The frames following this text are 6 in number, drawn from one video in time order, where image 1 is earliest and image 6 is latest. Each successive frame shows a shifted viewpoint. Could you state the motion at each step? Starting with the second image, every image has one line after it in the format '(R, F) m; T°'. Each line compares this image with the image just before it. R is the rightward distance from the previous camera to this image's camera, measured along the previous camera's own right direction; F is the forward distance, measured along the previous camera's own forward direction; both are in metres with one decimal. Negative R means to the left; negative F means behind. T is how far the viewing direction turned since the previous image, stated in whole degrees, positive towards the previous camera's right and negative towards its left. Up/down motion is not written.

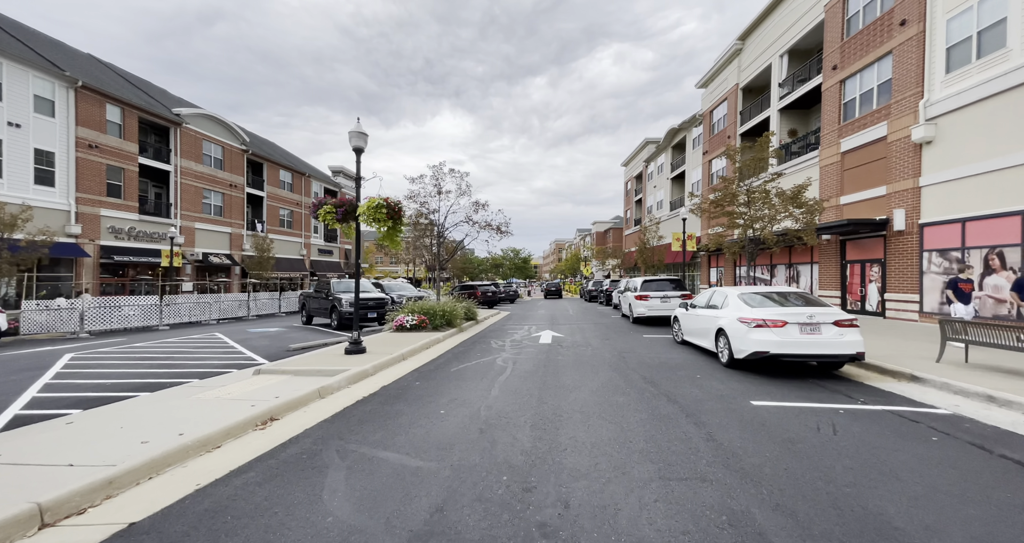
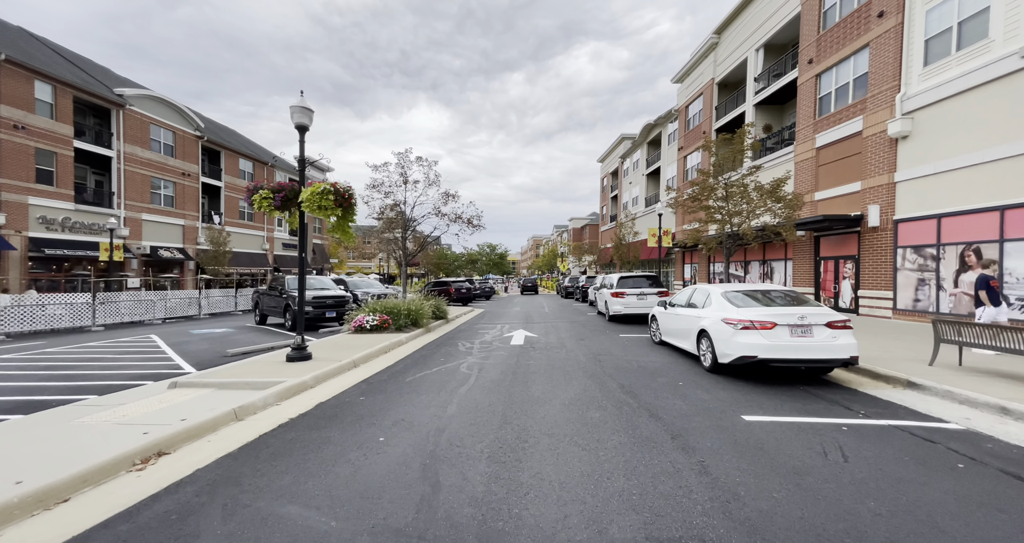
(+0.2, +0.8) m; +3°
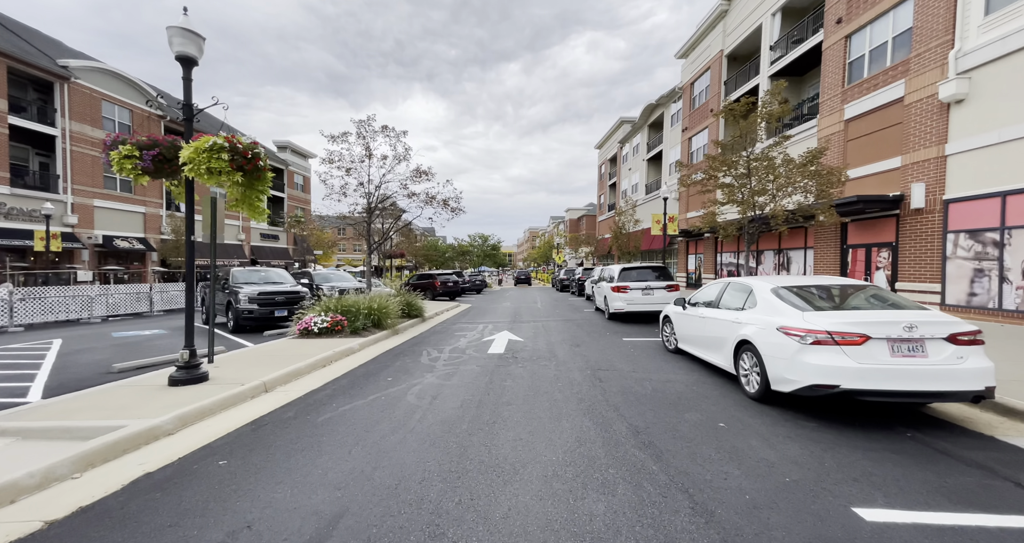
(+0.4, +2.1) m; 0°
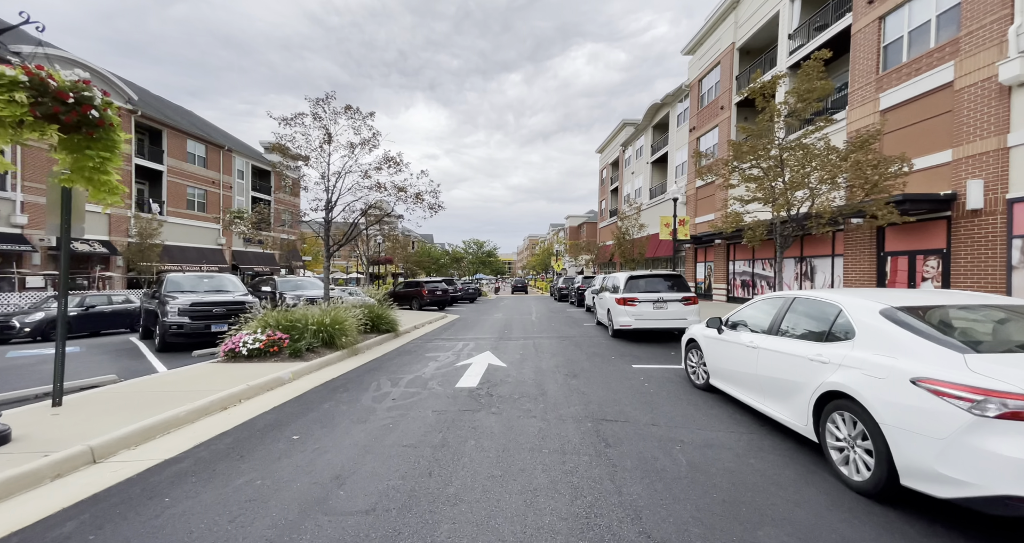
(+0.4, +1.9) m; 0°
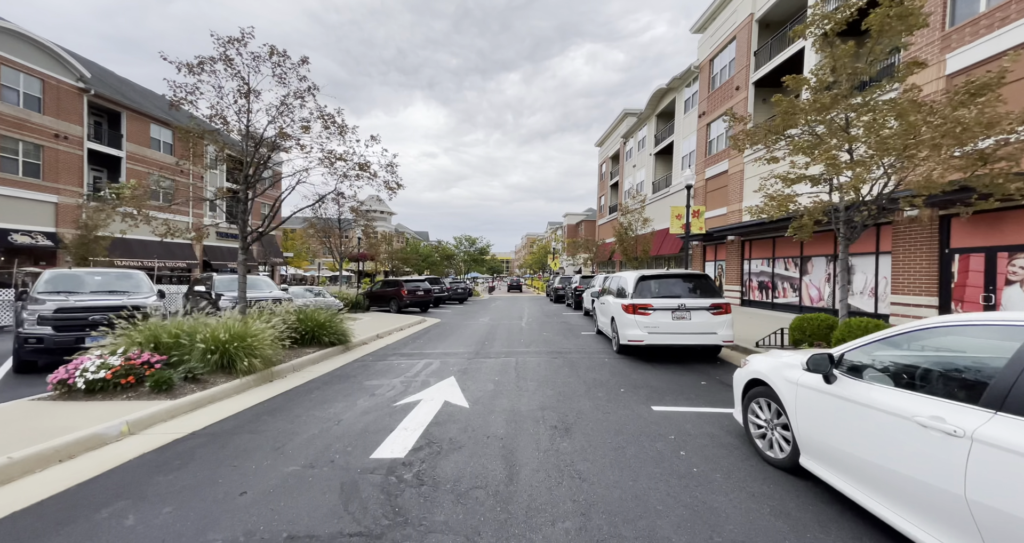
(+0.4, +2.4) m; 0°
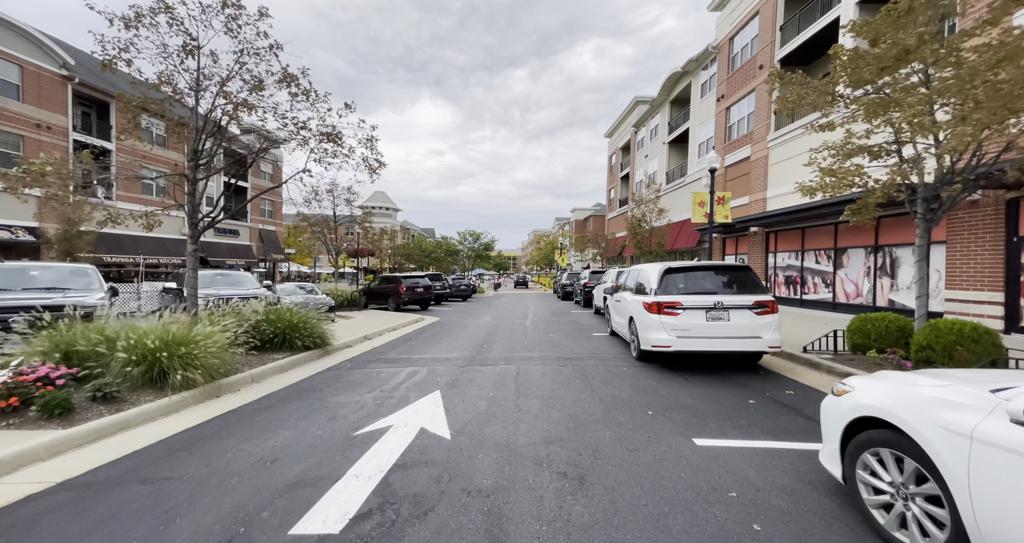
(+0.1, +1.2) m; -1°
